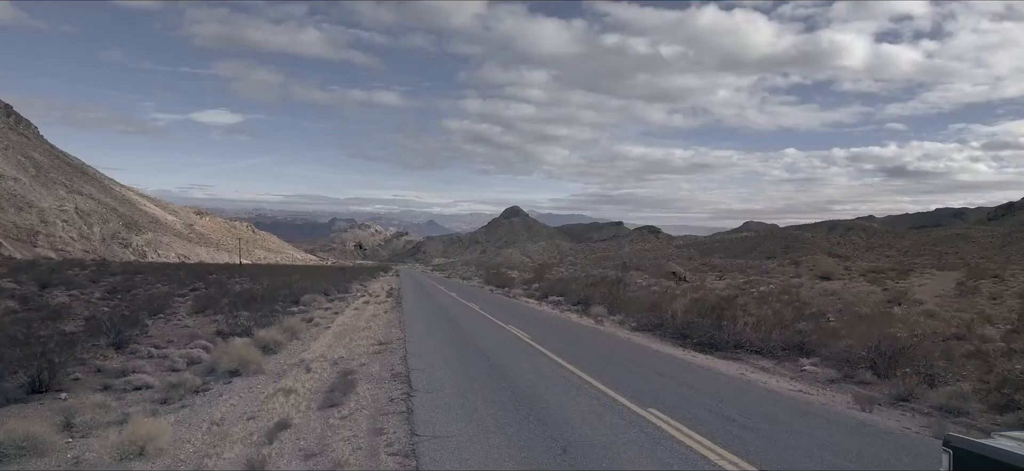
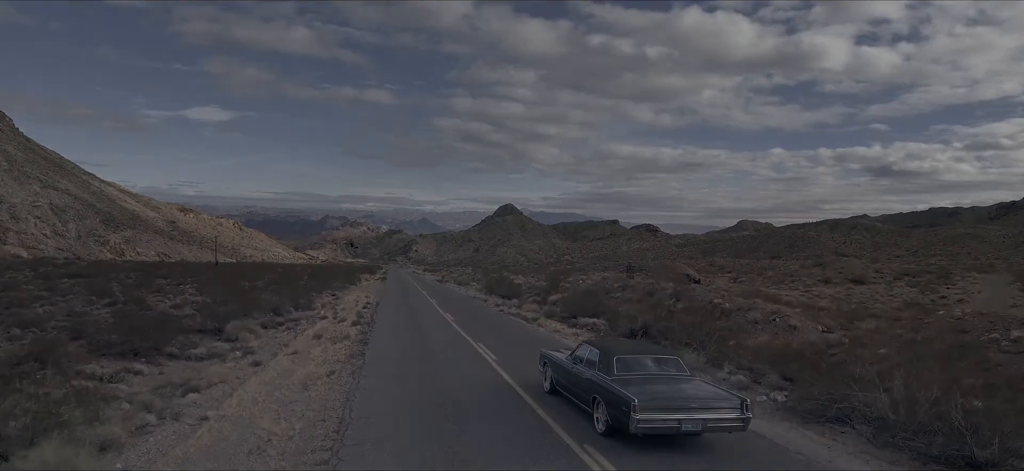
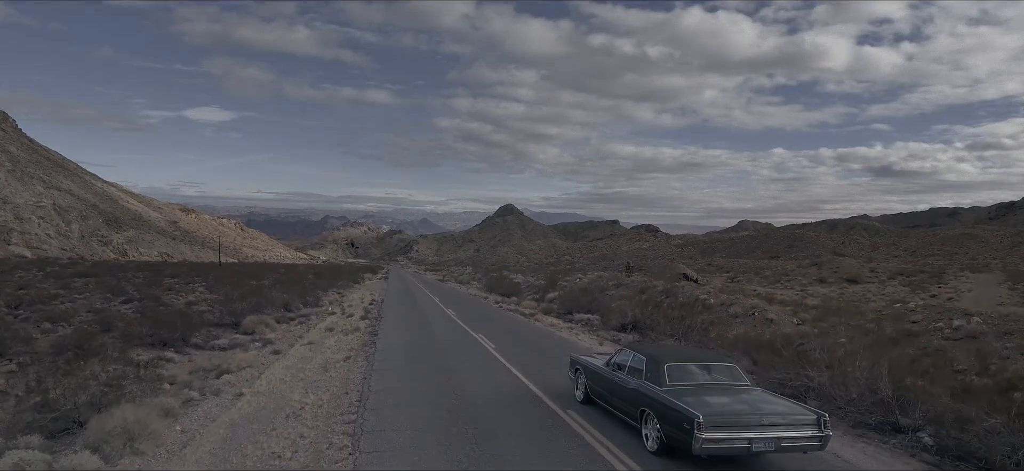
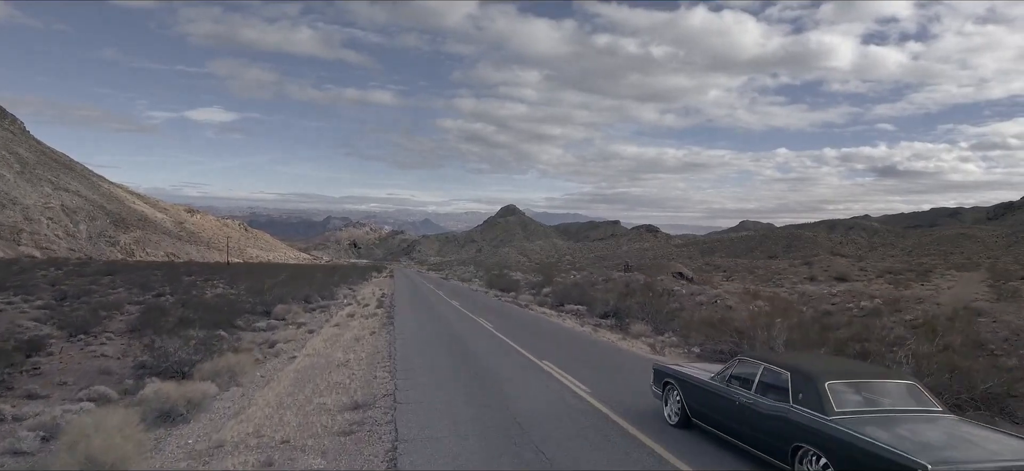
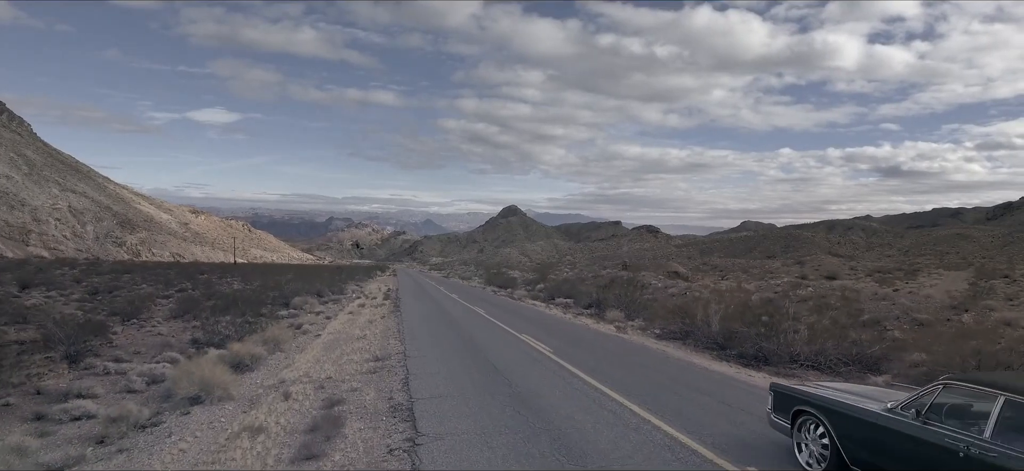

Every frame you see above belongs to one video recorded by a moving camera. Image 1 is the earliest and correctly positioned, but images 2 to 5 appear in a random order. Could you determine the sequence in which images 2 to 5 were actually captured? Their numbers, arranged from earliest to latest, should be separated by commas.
5, 4, 3, 2
